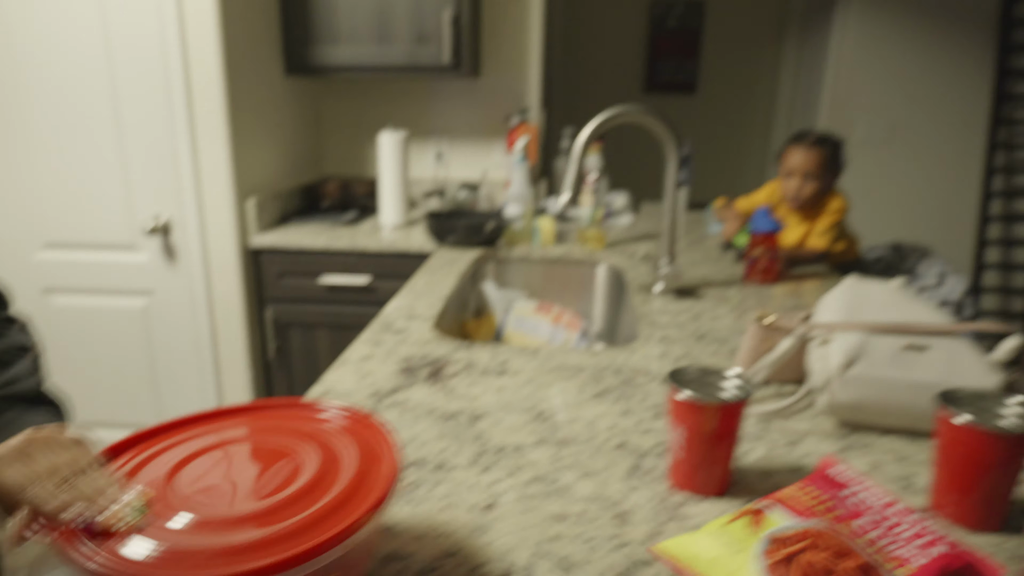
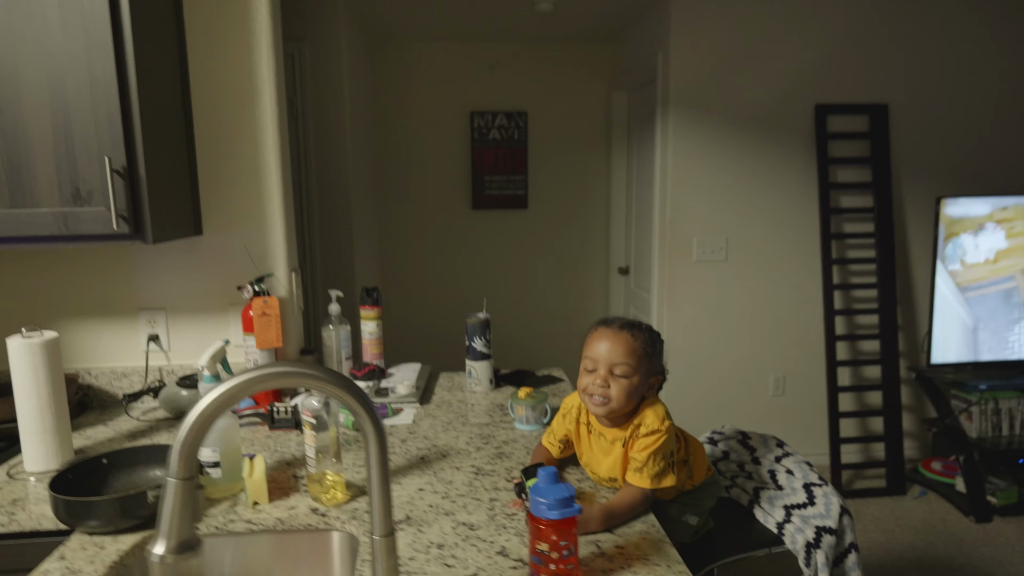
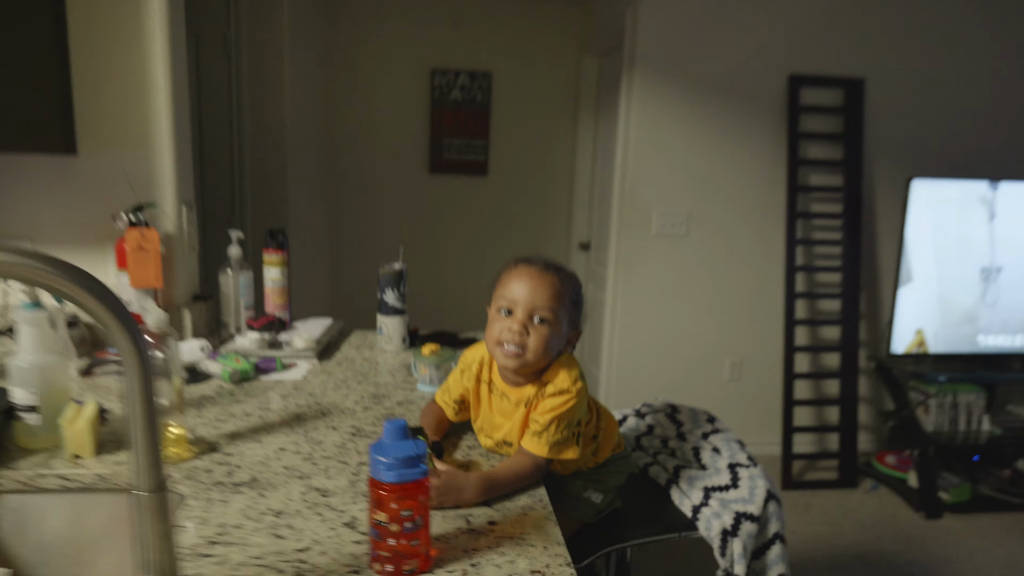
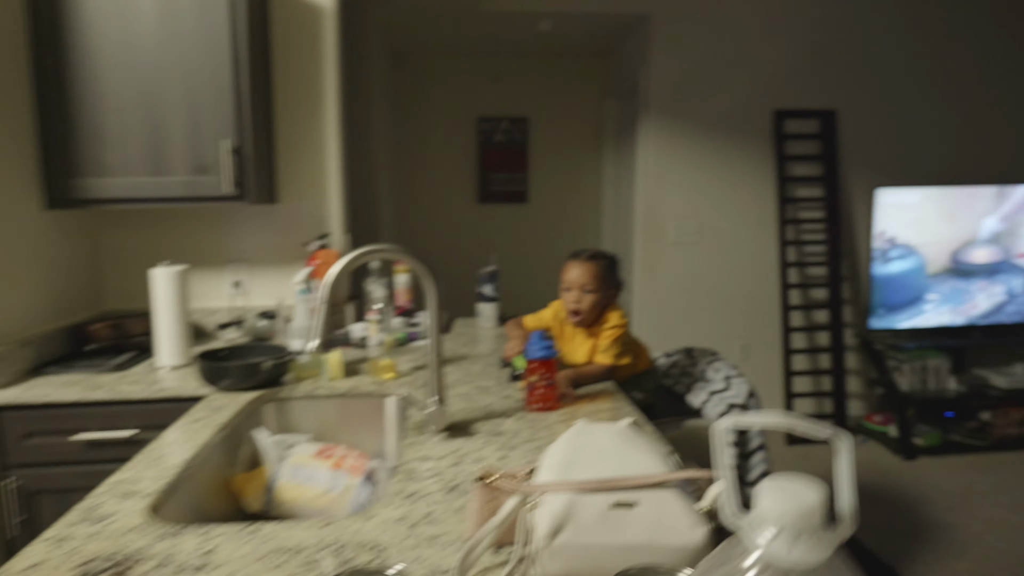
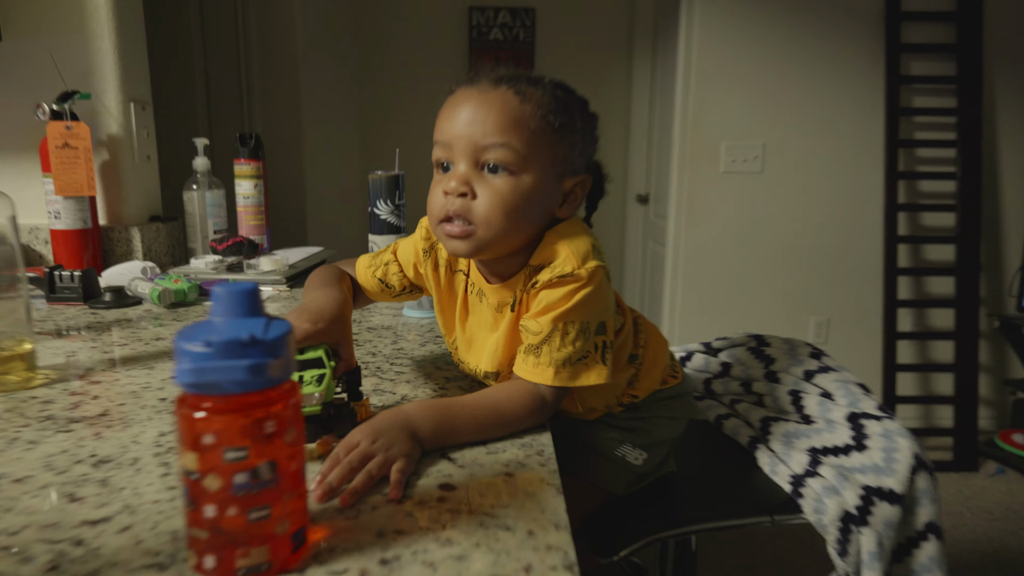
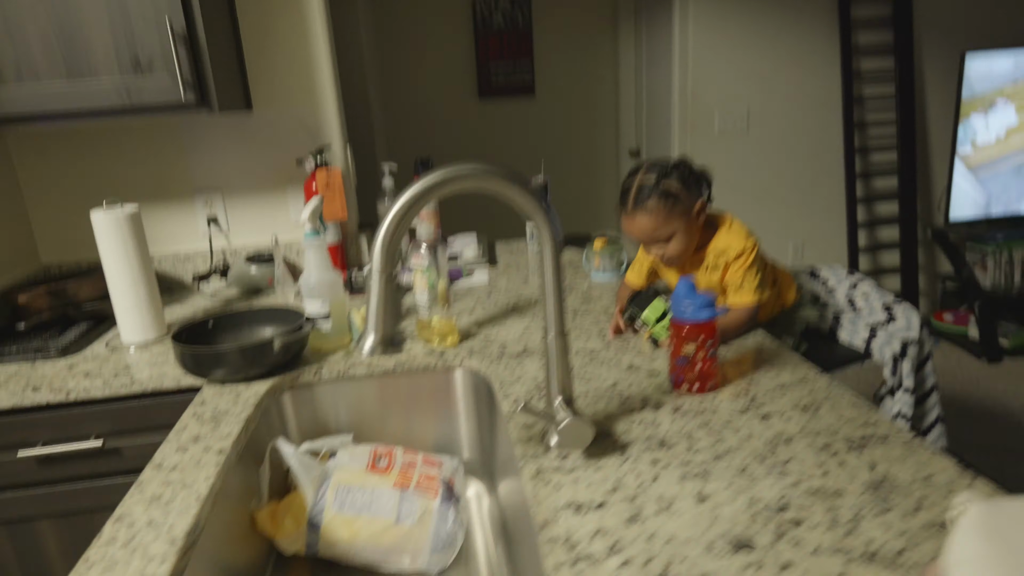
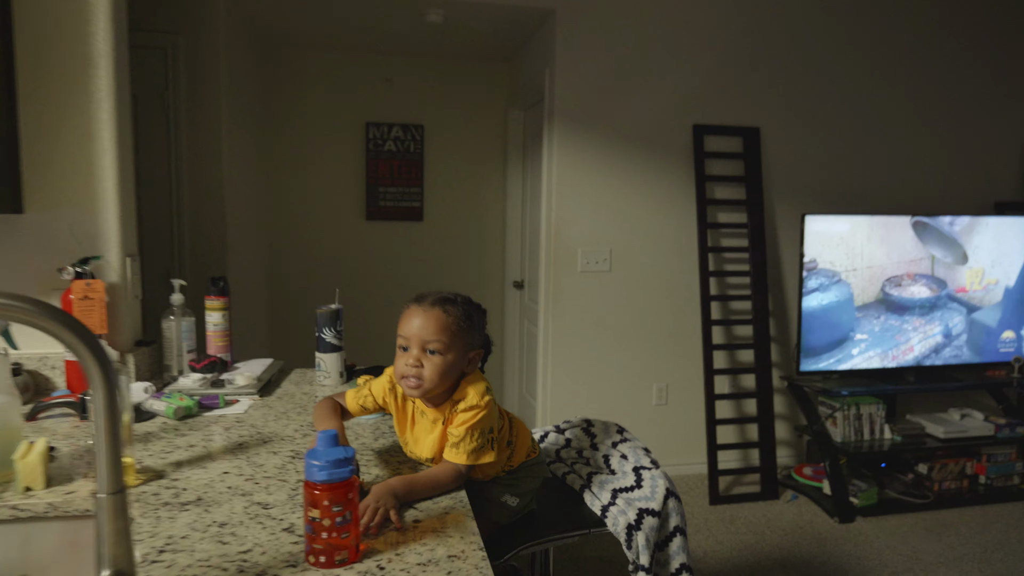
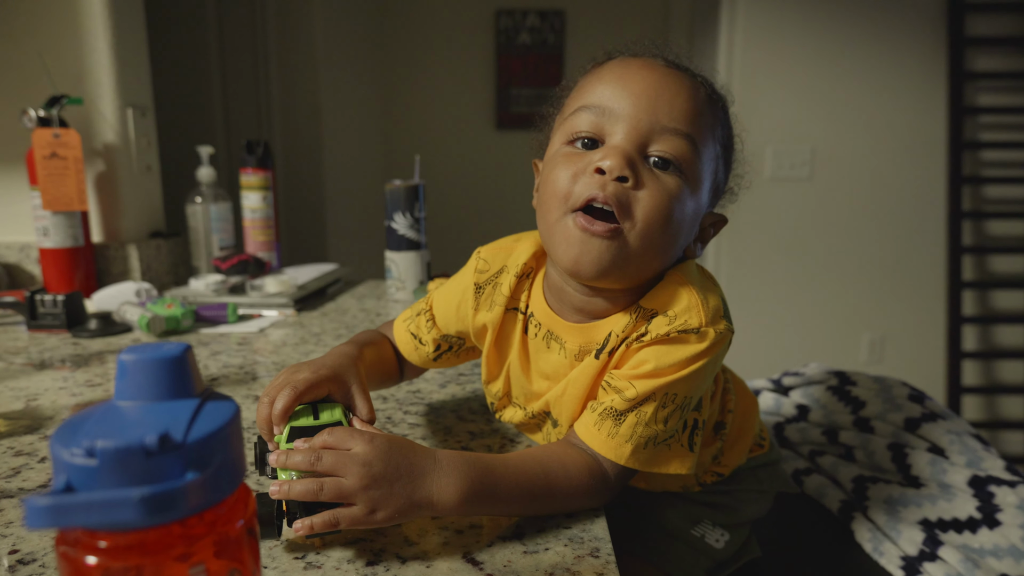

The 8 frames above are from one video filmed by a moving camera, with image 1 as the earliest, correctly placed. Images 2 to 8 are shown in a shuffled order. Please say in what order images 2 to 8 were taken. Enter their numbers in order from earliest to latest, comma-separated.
4, 7, 5, 8, 3, 2, 6
